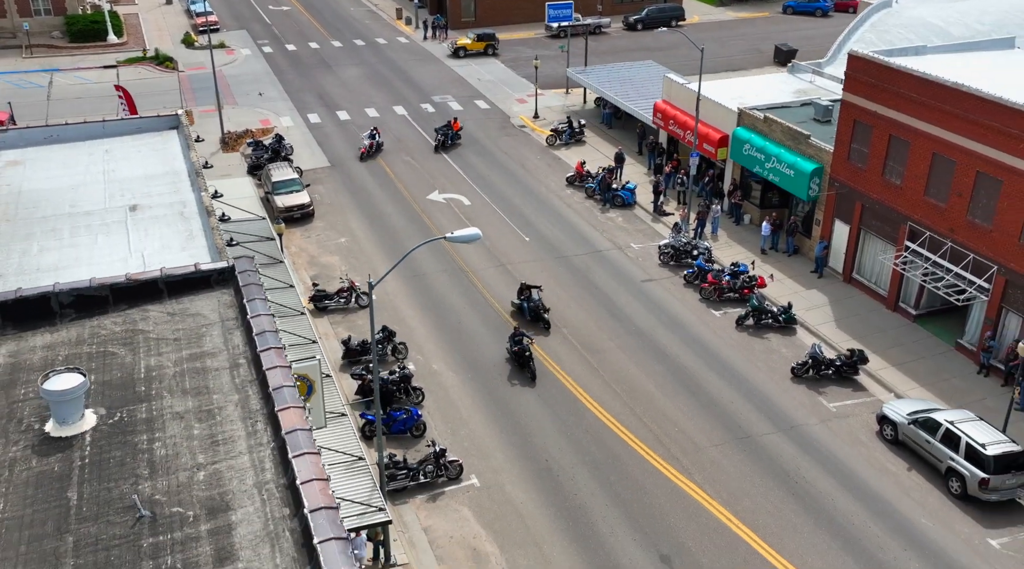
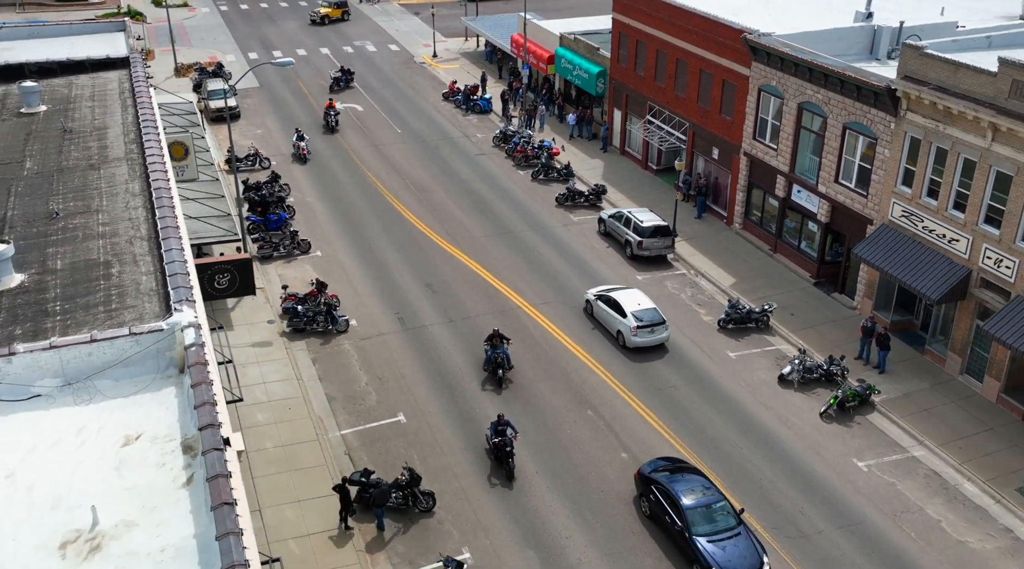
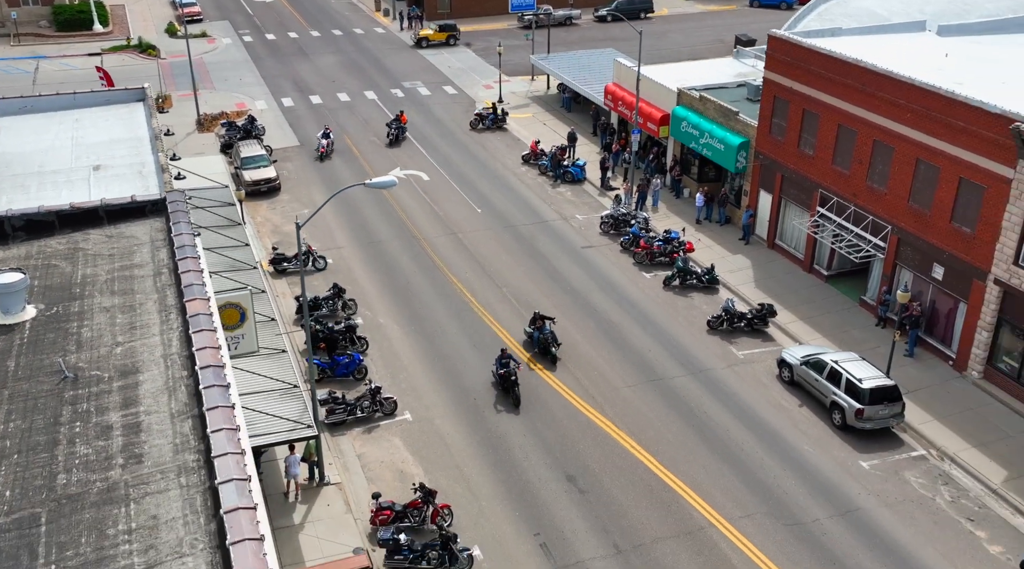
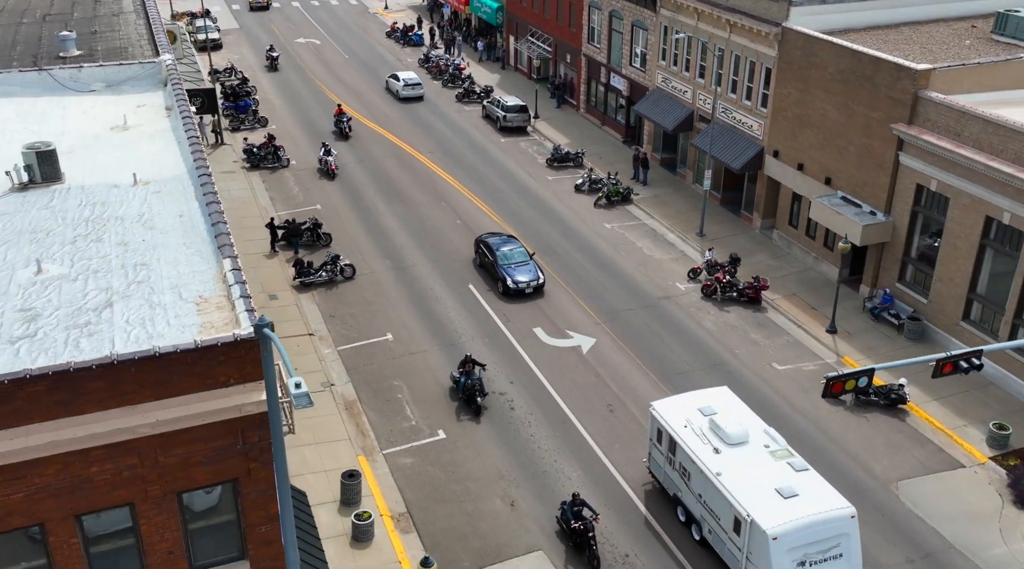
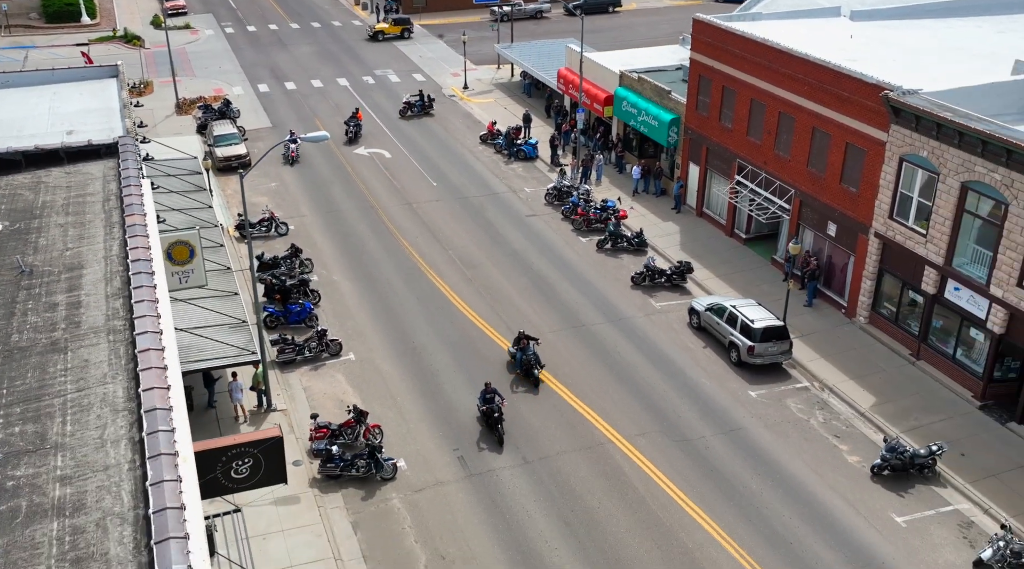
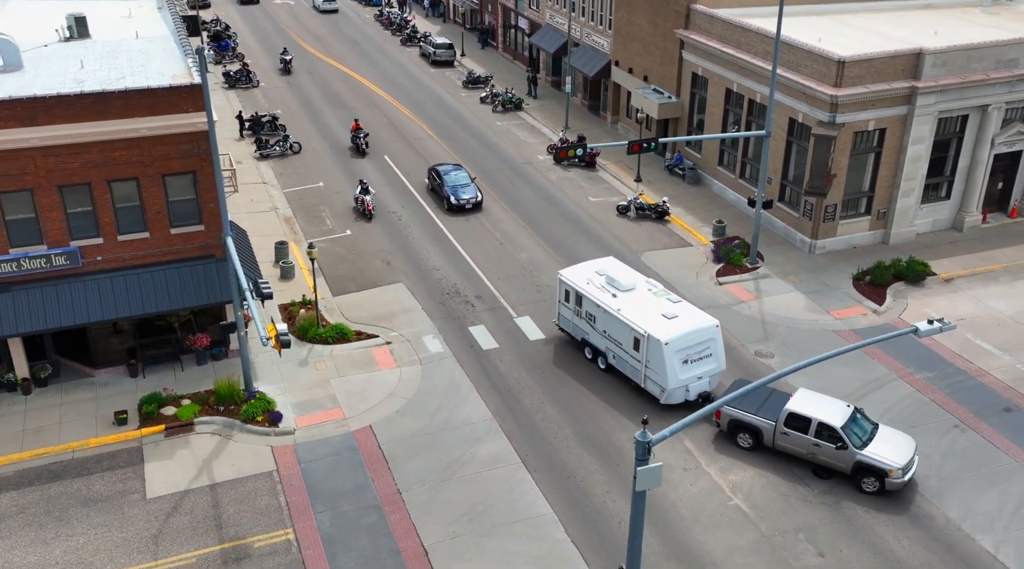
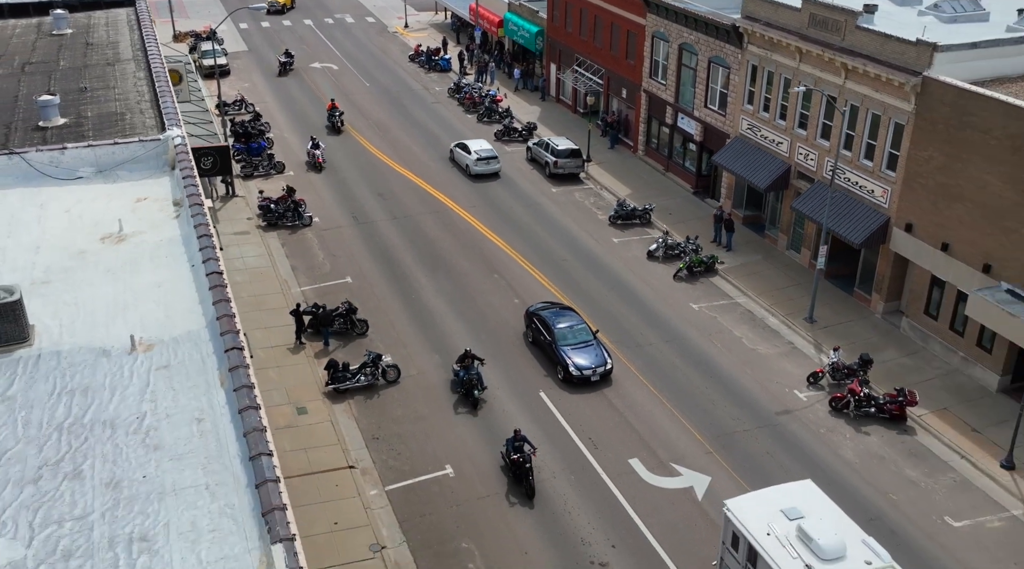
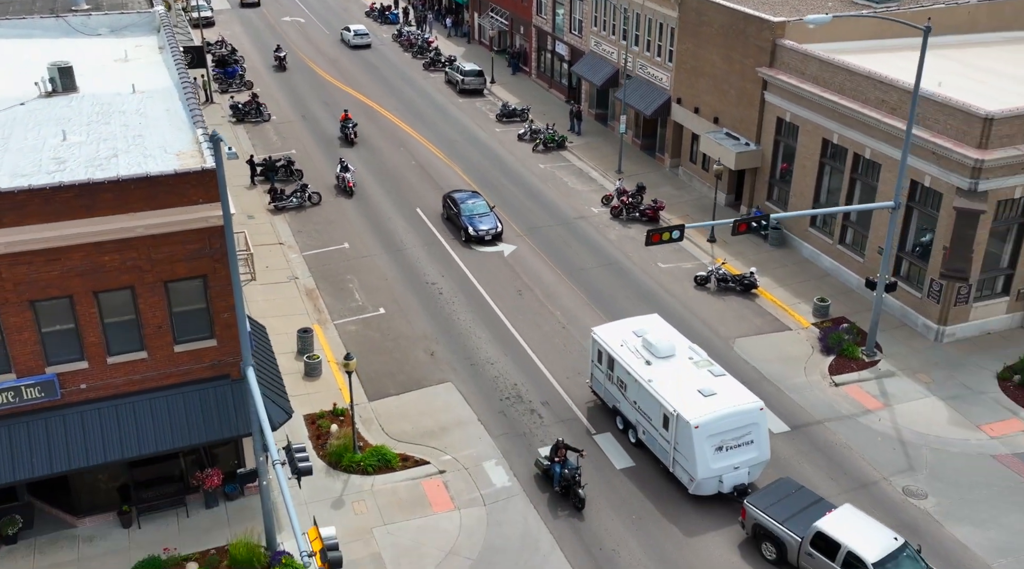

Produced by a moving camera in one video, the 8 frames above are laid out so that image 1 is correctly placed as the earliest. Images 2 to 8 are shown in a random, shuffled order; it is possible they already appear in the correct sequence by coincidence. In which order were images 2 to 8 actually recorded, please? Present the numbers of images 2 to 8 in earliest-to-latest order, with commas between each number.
3, 5, 2, 7, 4, 8, 6
